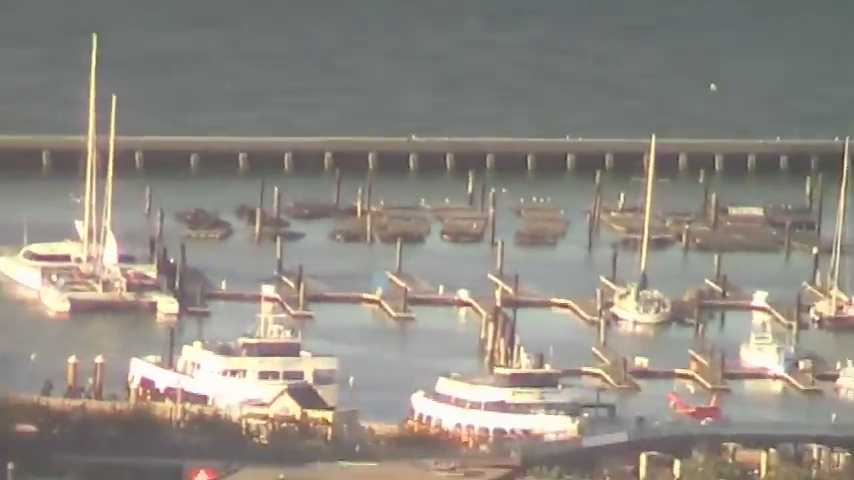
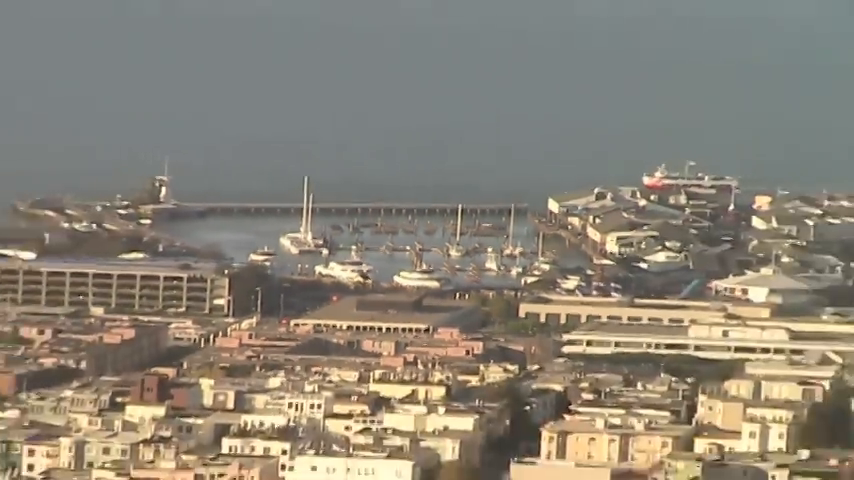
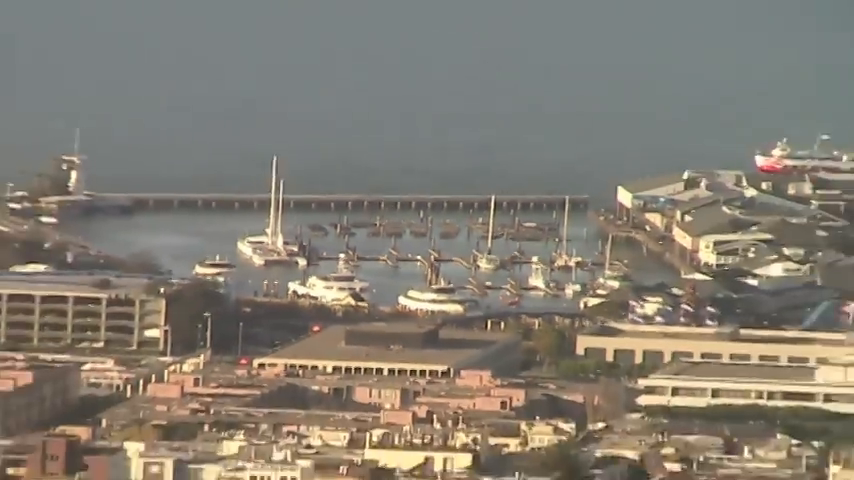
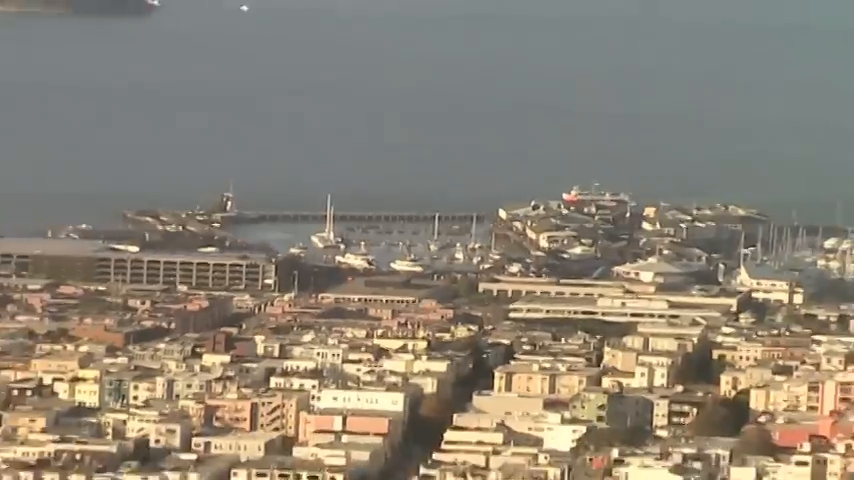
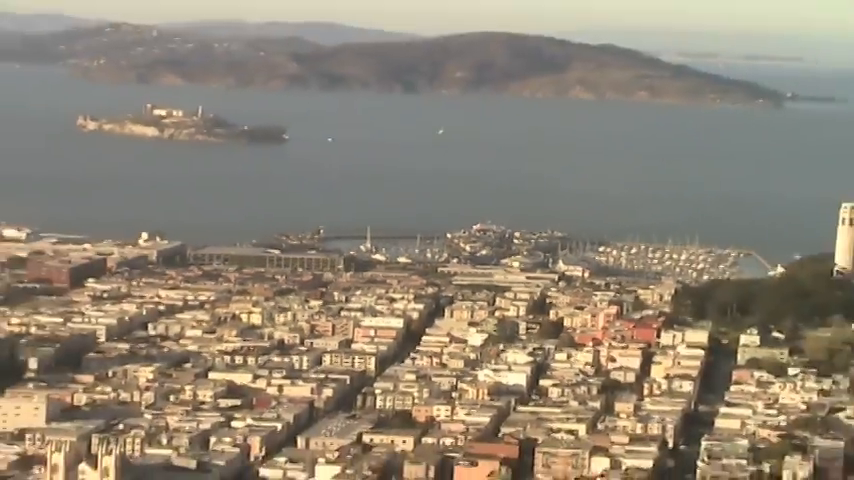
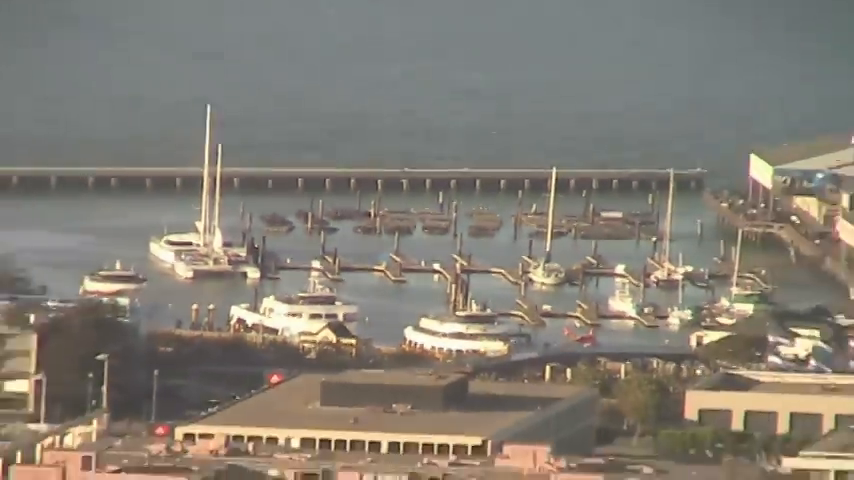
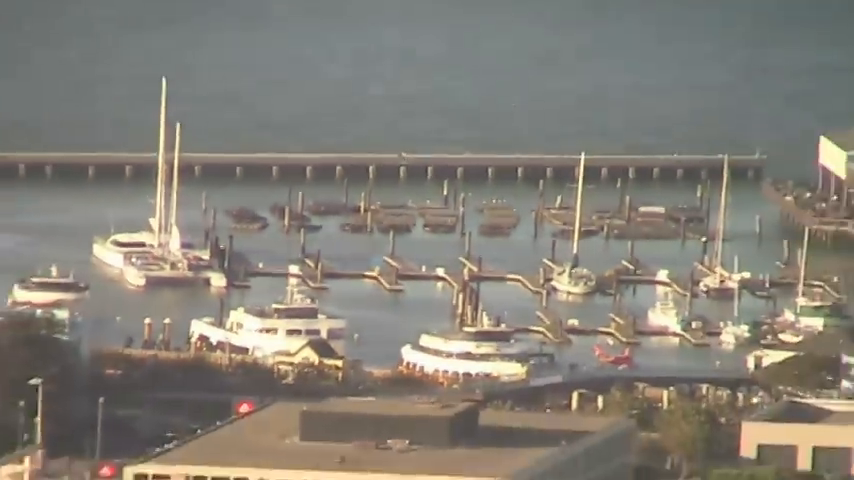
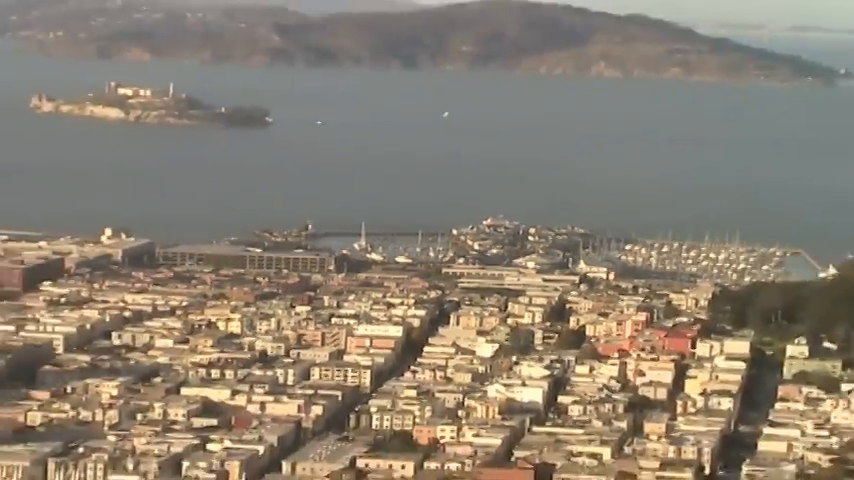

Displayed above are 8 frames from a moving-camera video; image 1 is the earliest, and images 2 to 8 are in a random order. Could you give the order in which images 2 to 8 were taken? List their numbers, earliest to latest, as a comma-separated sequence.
7, 6, 3, 2, 4, 8, 5
